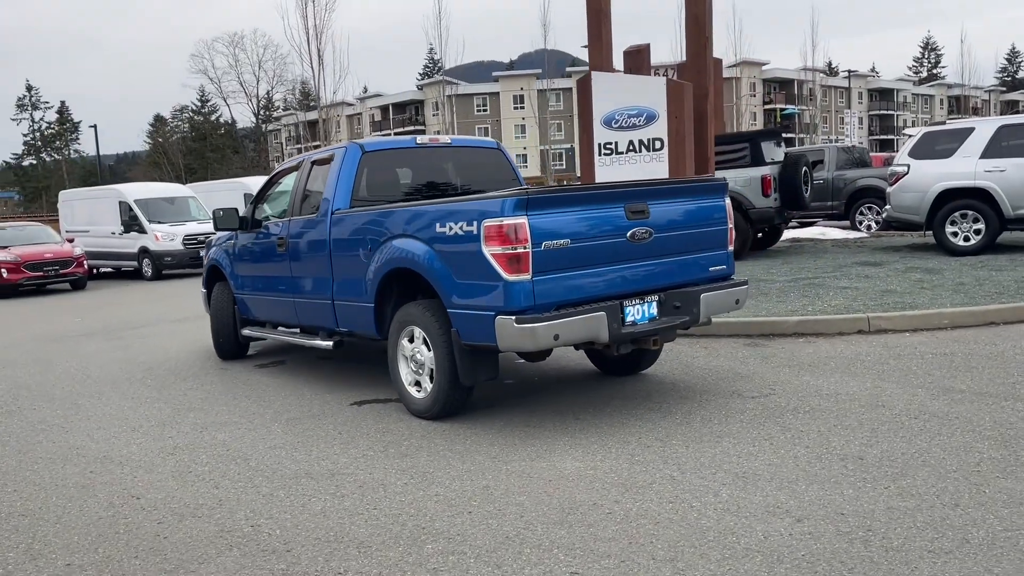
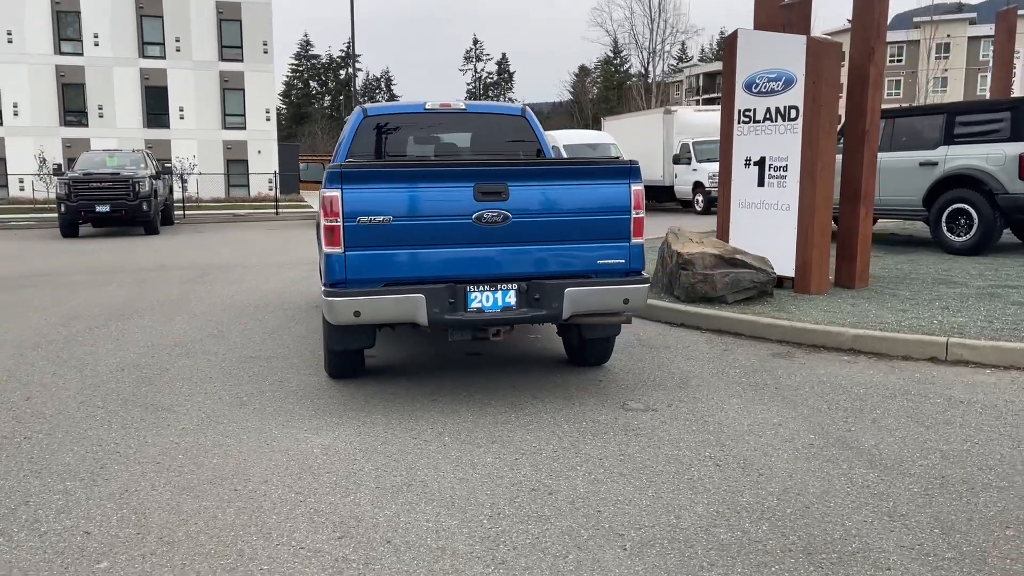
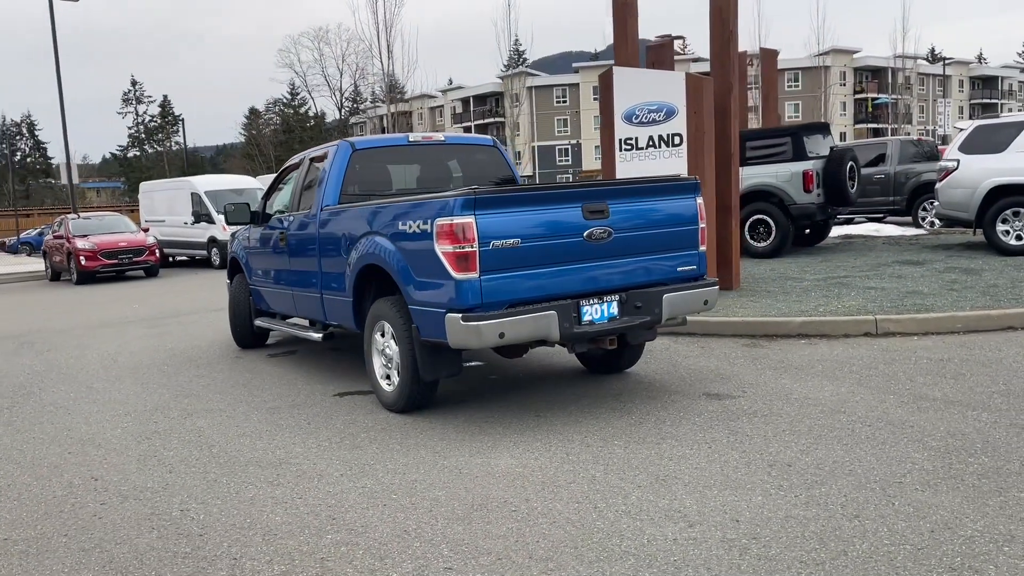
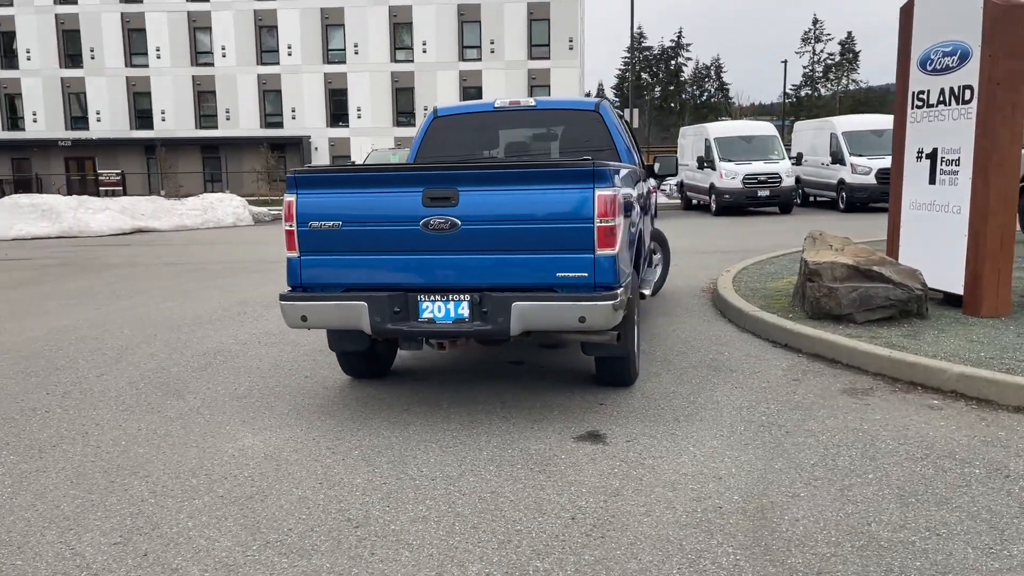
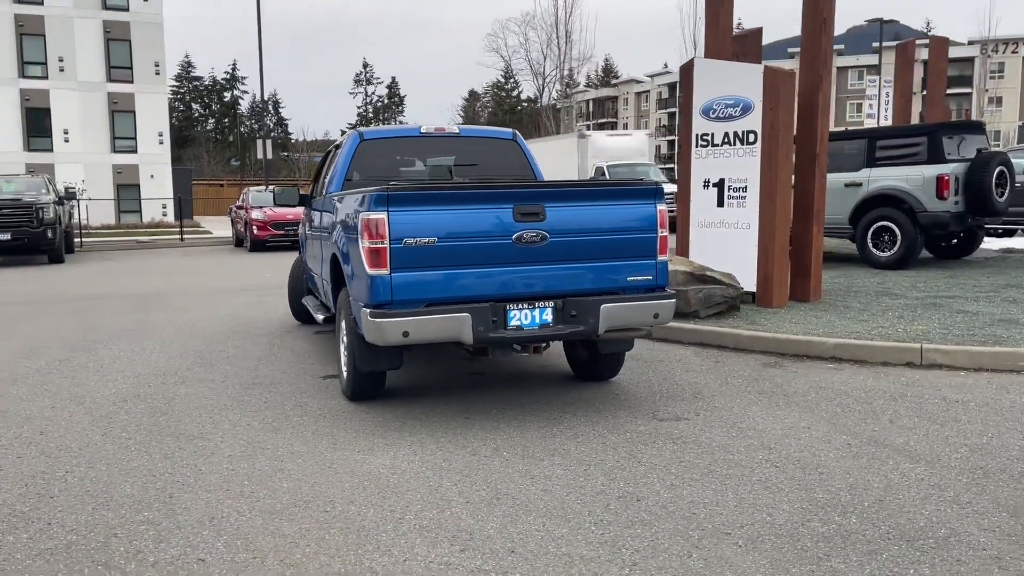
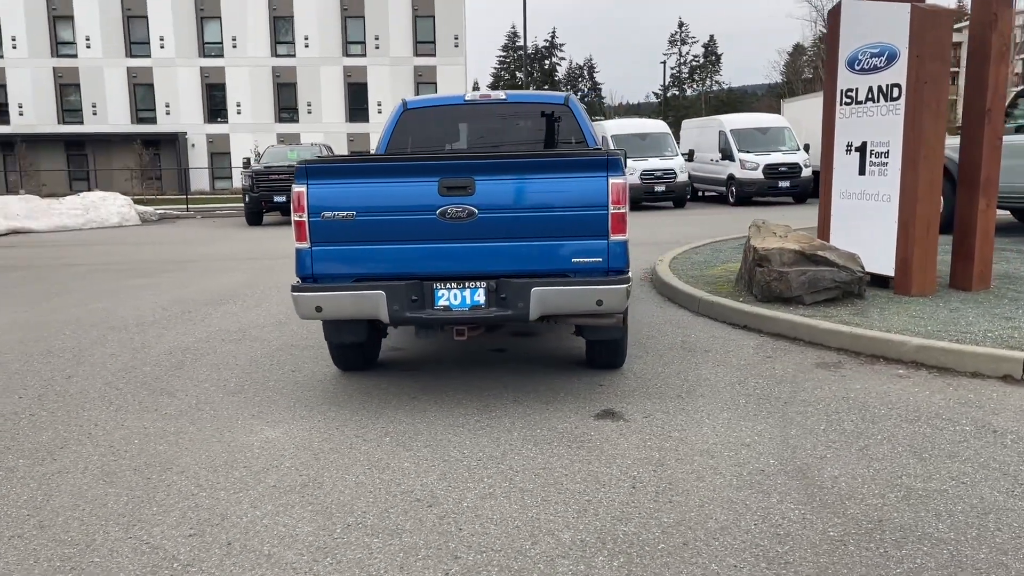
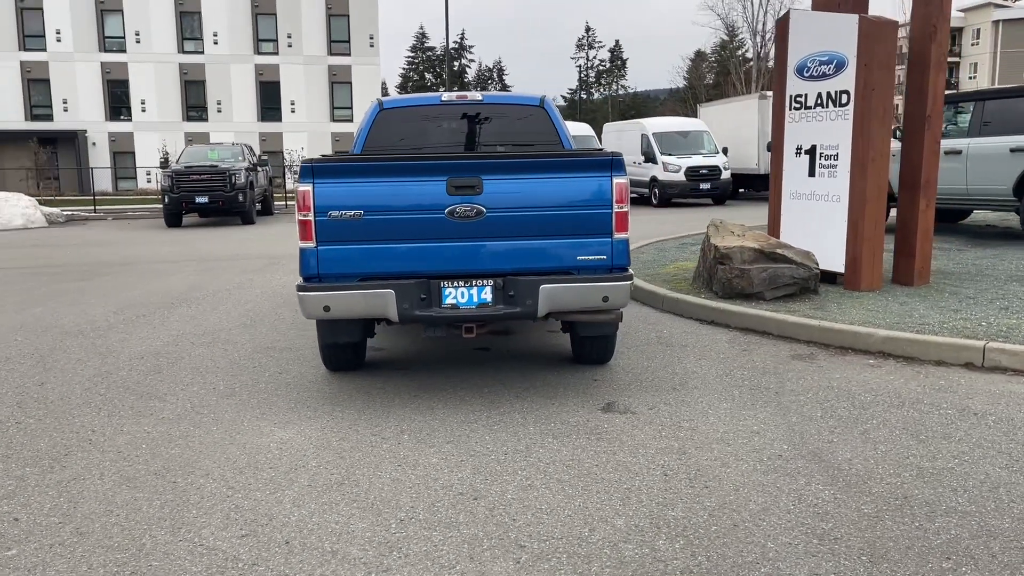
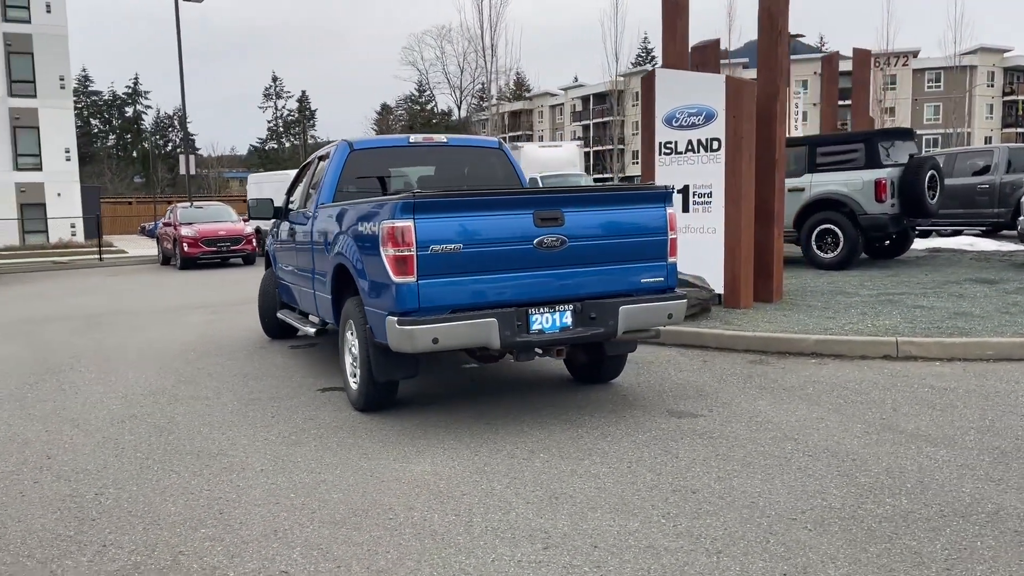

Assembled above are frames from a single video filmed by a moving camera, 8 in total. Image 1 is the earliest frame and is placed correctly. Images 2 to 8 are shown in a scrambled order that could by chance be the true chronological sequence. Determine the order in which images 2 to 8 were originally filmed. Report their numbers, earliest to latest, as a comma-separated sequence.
3, 8, 5, 2, 7, 6, 4
